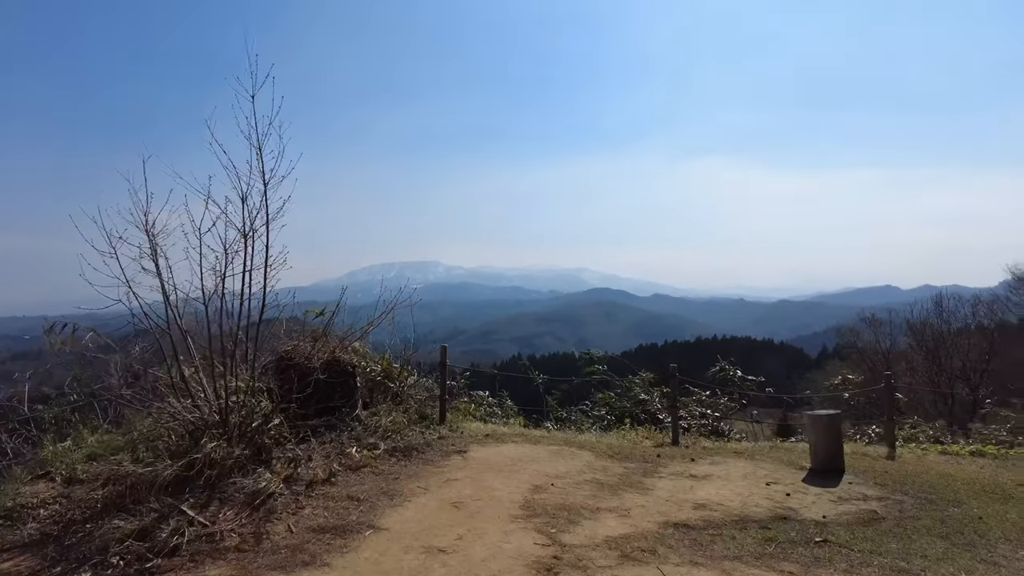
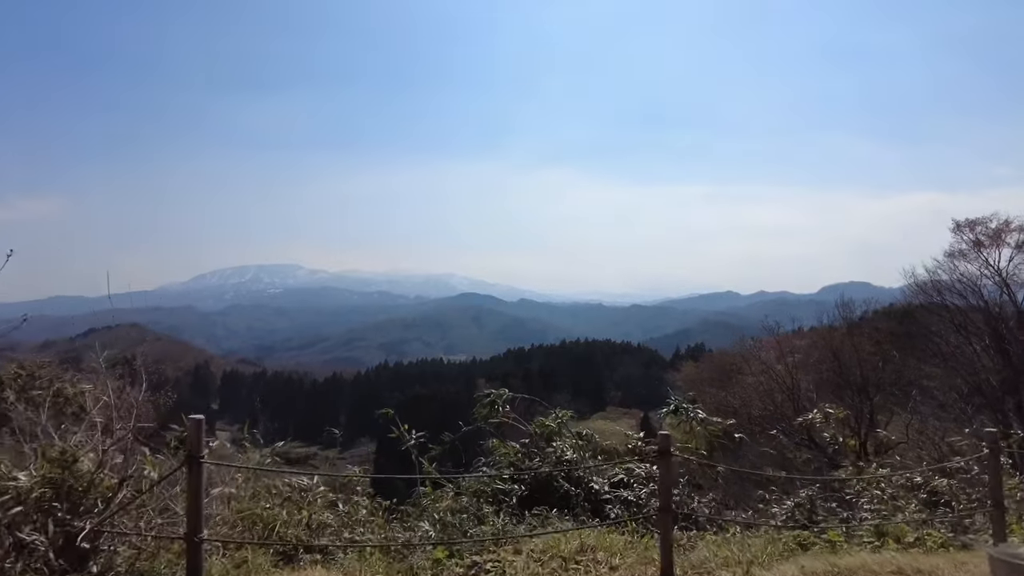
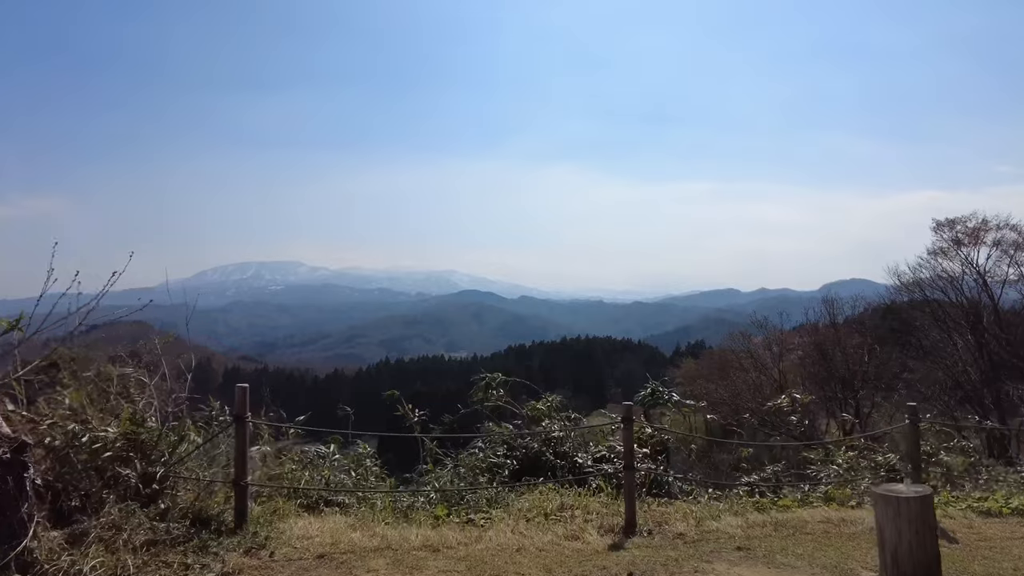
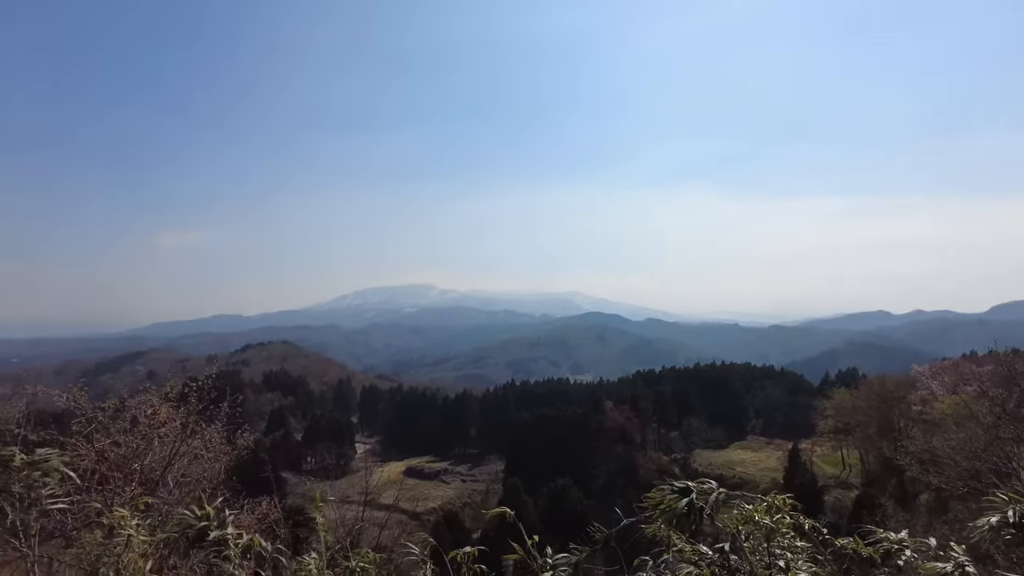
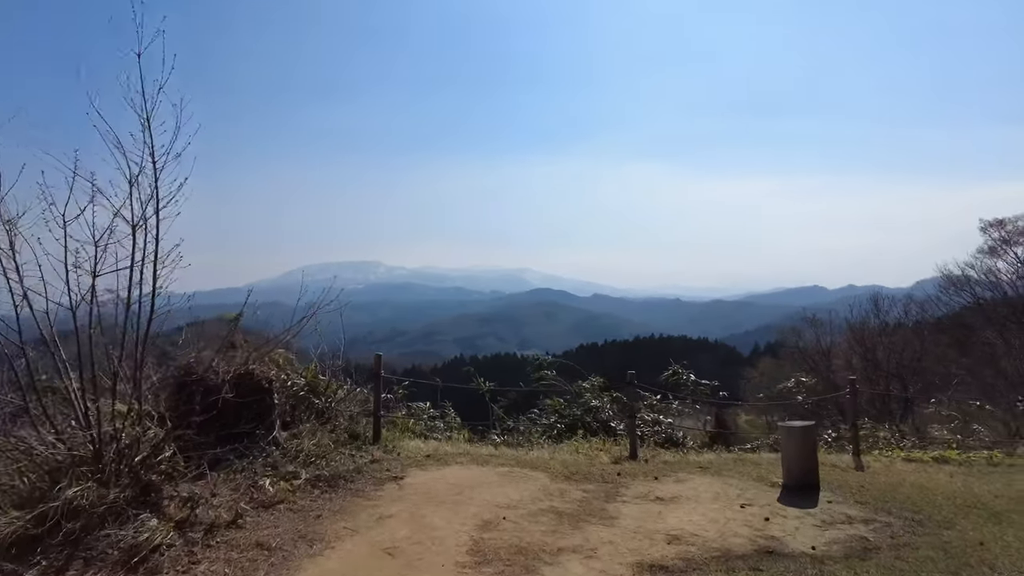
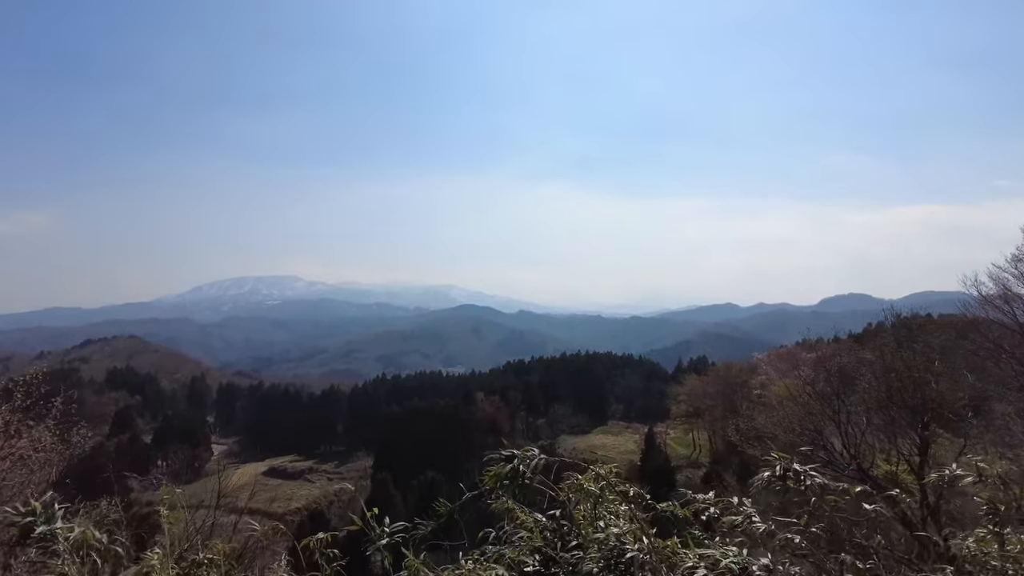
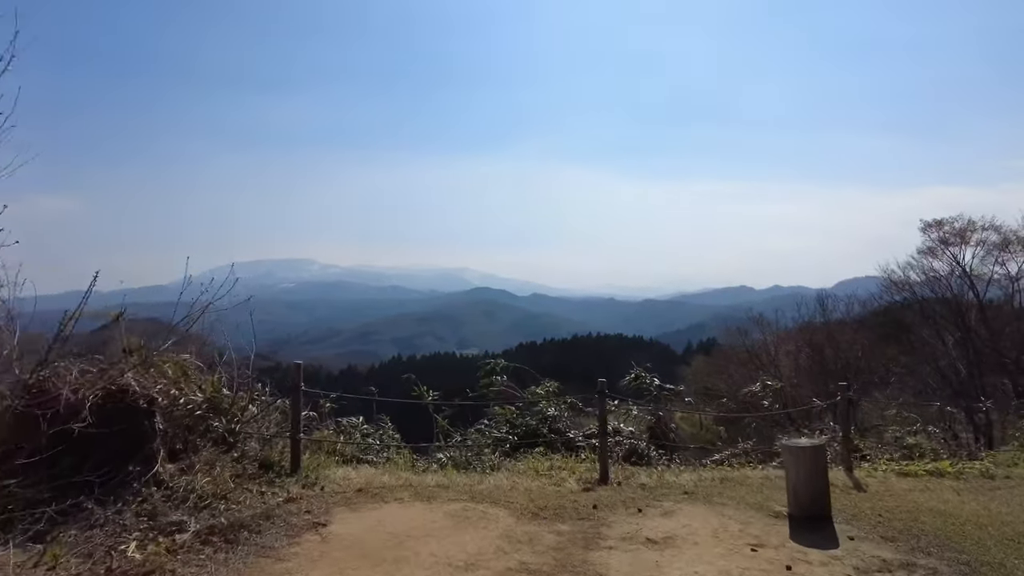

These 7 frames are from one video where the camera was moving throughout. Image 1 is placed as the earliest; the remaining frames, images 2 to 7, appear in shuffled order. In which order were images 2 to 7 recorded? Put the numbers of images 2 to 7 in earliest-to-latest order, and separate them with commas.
5, 7, 3, 2, 6, 4
